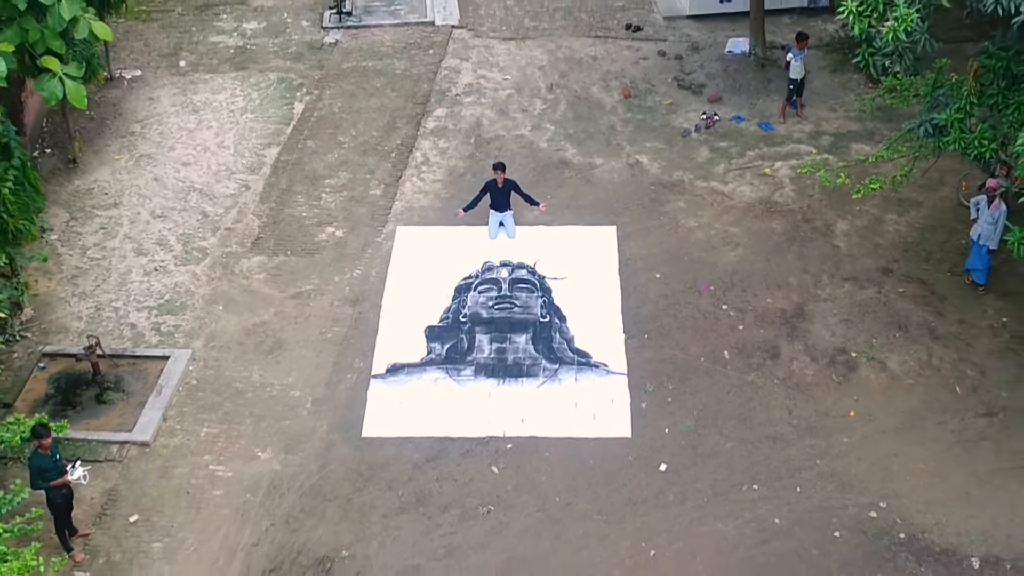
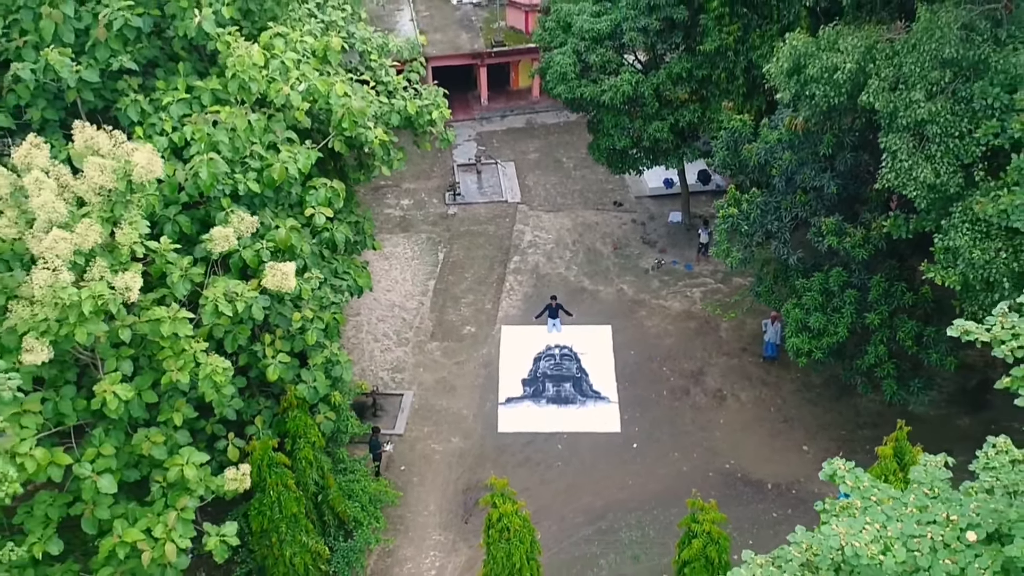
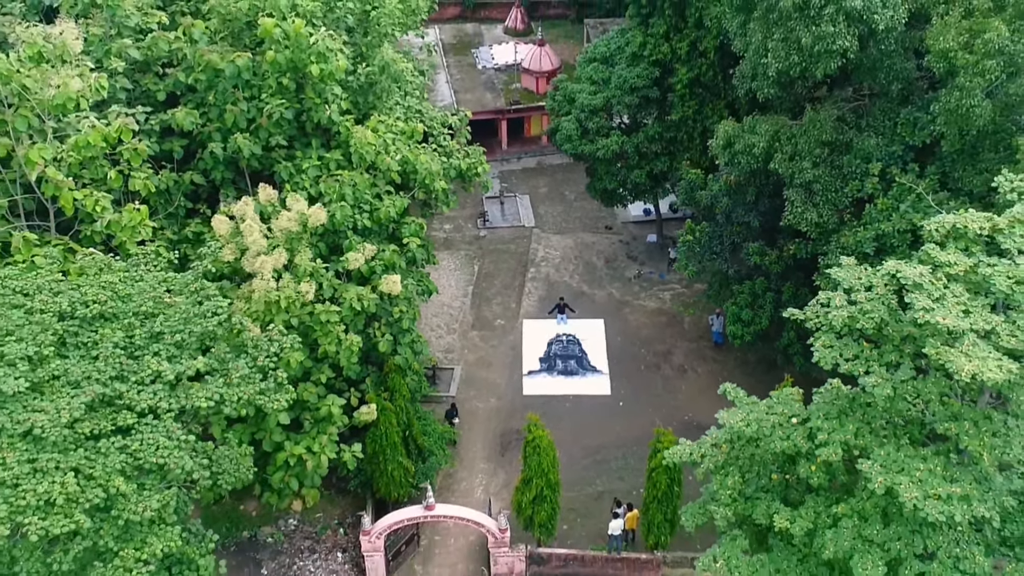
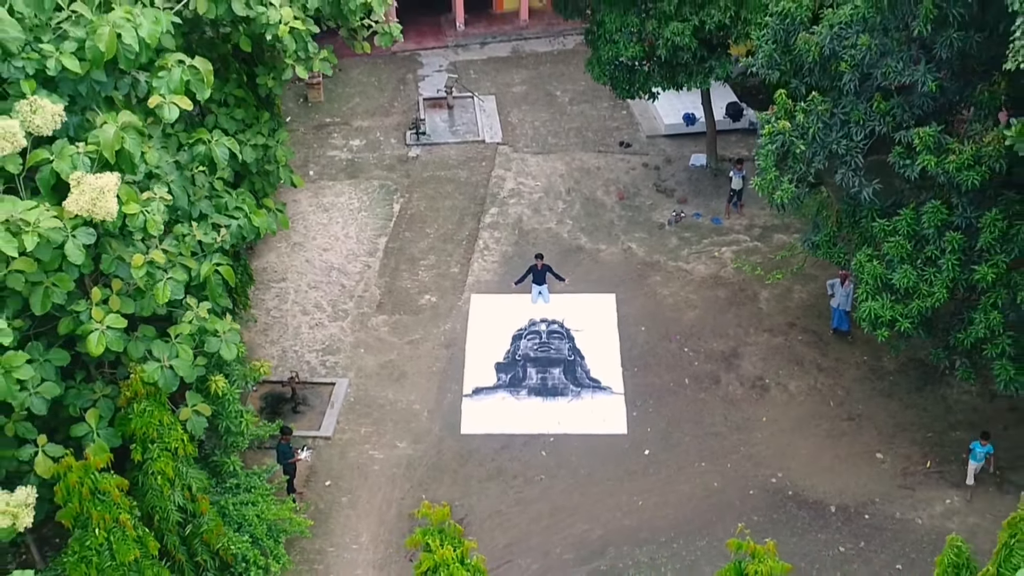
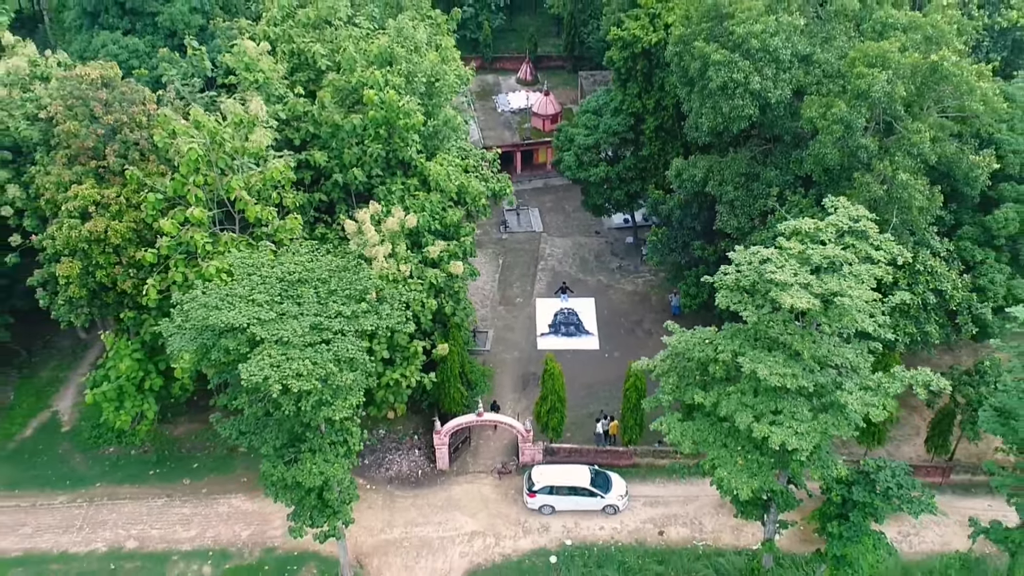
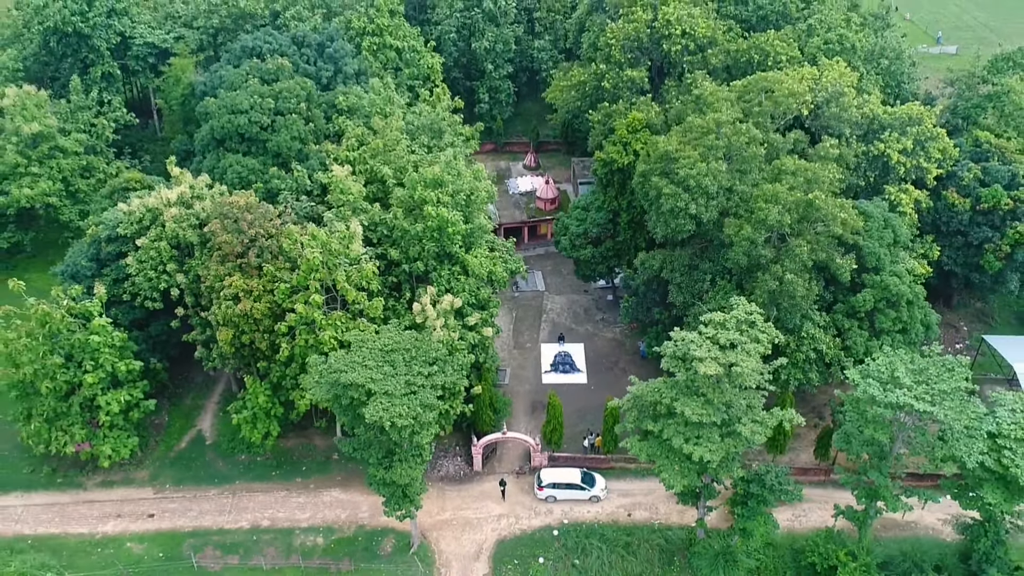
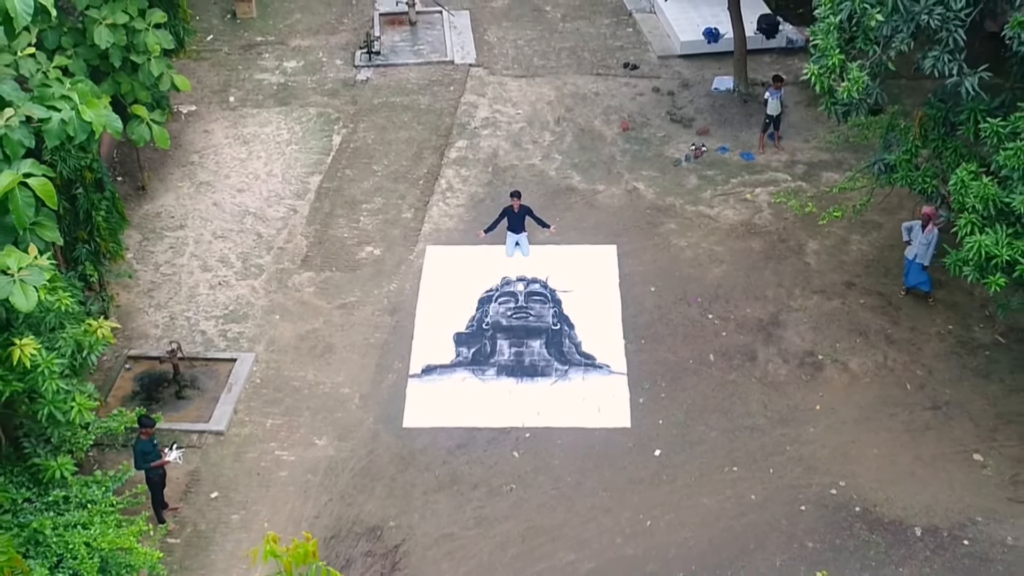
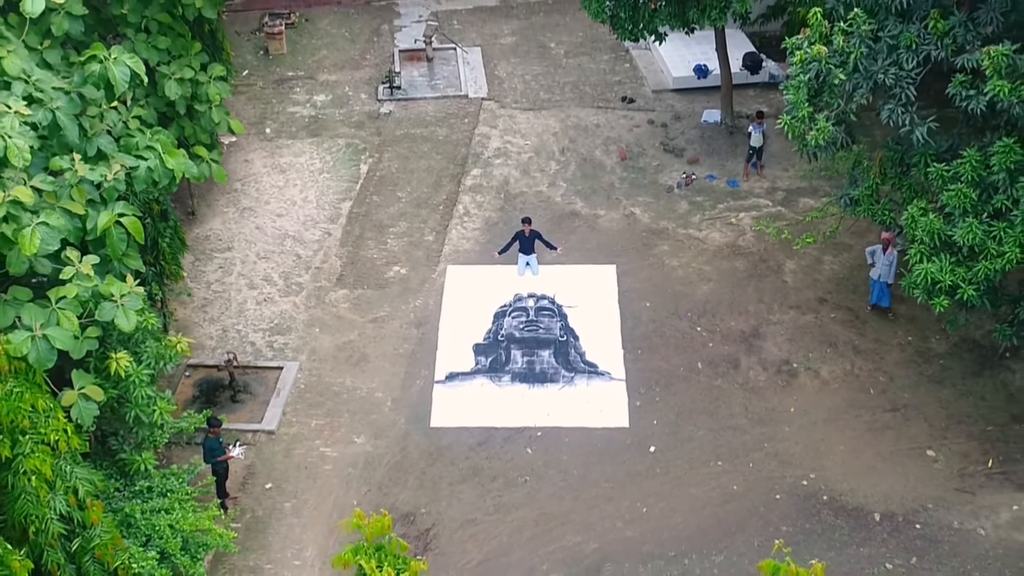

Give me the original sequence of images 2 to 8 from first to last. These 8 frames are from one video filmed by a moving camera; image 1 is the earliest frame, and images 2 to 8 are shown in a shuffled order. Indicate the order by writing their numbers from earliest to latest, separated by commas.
7, 8, 4, 2, 3, 5, 6
